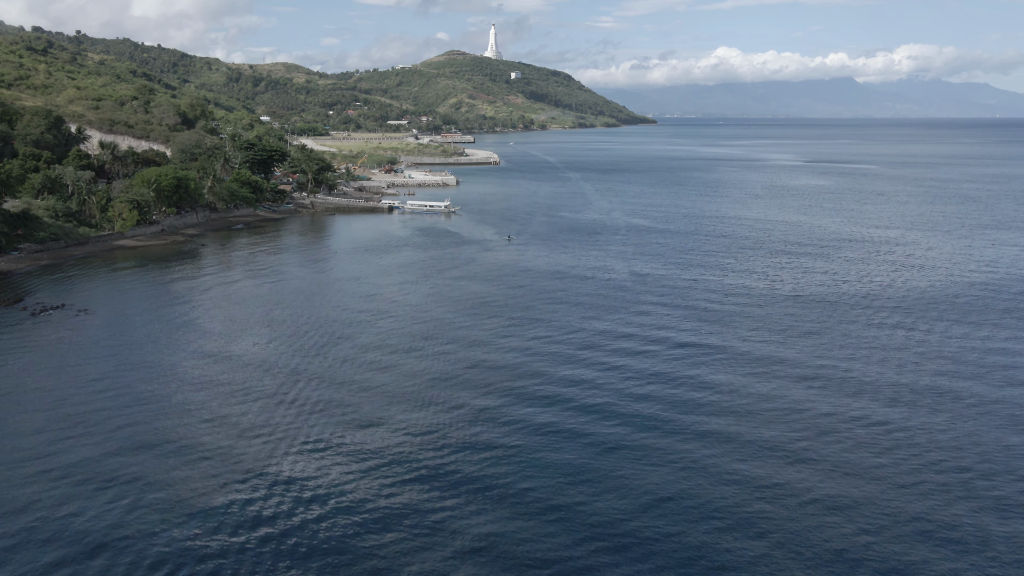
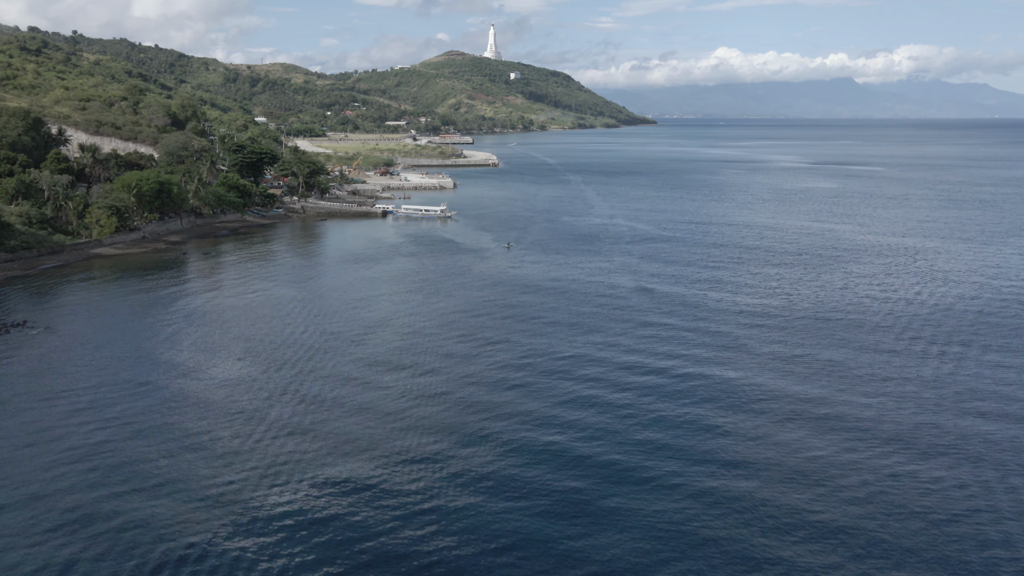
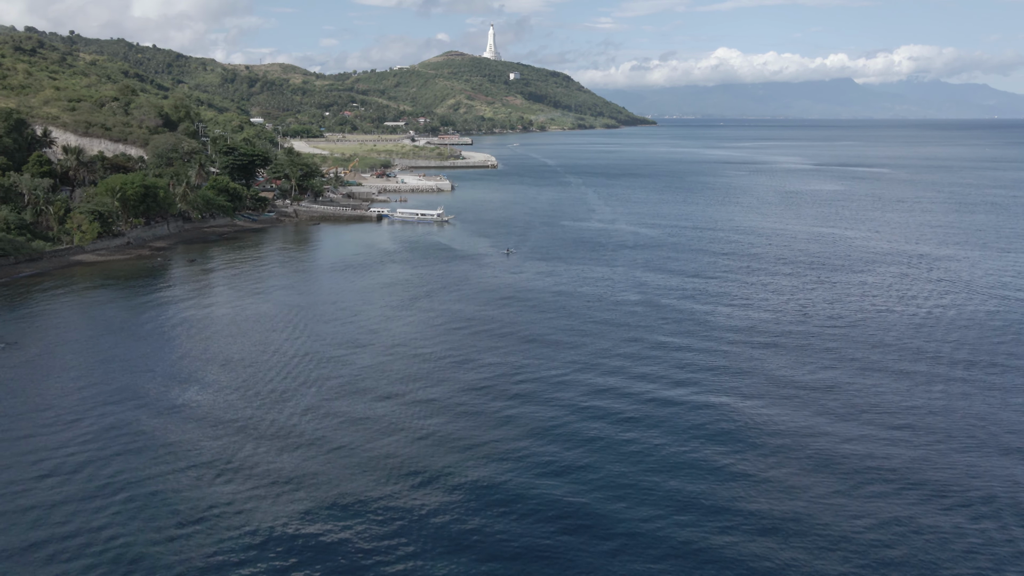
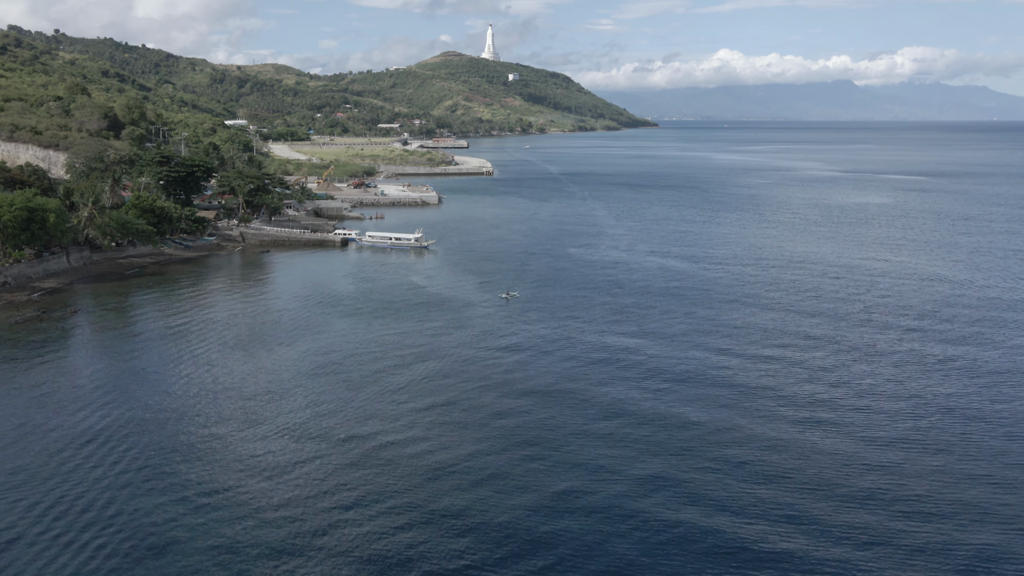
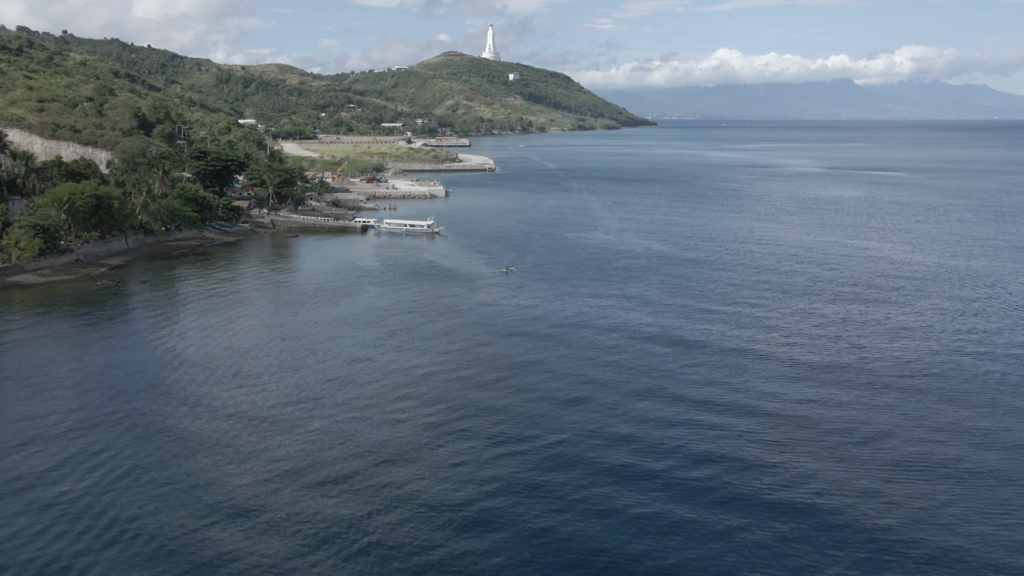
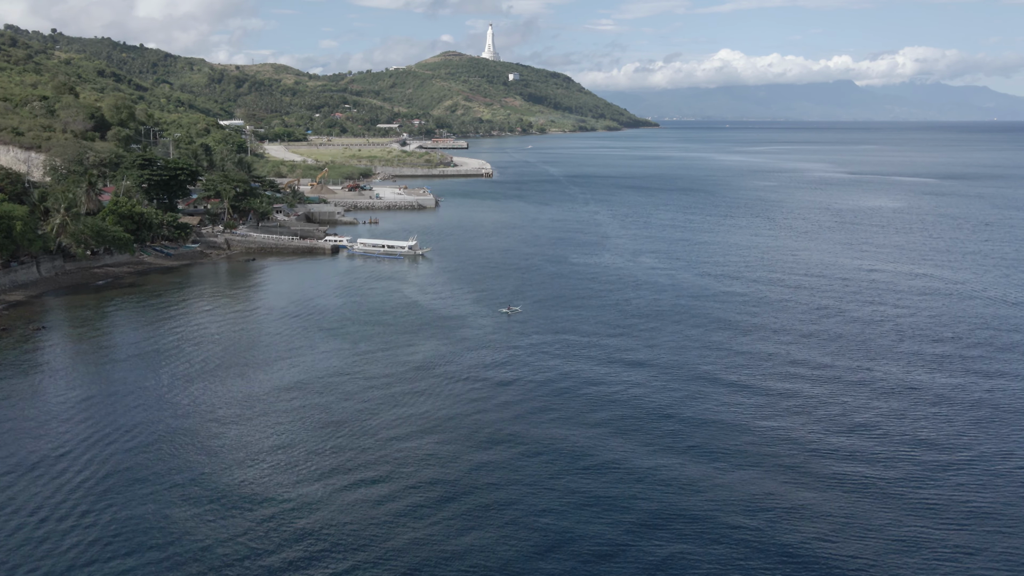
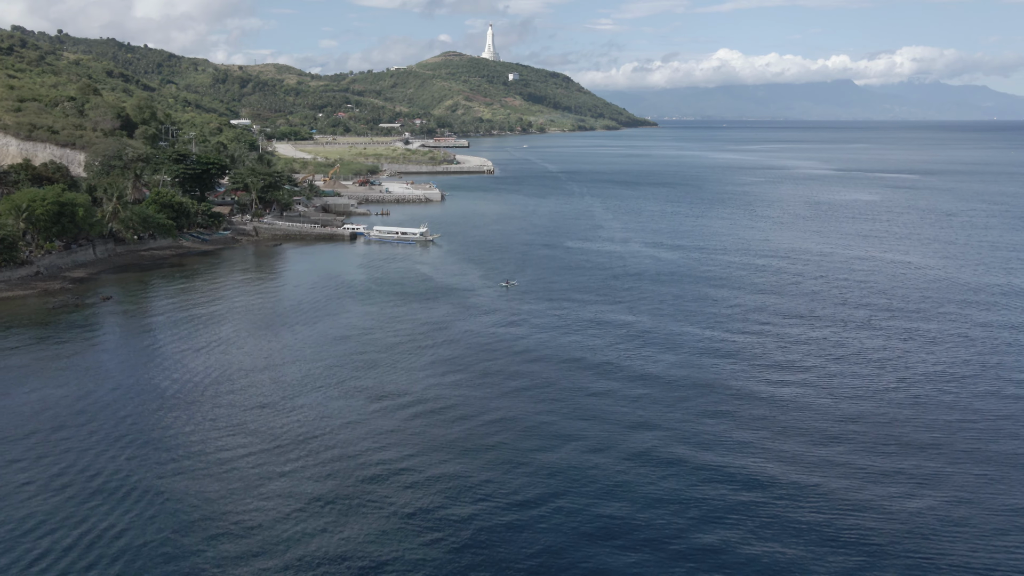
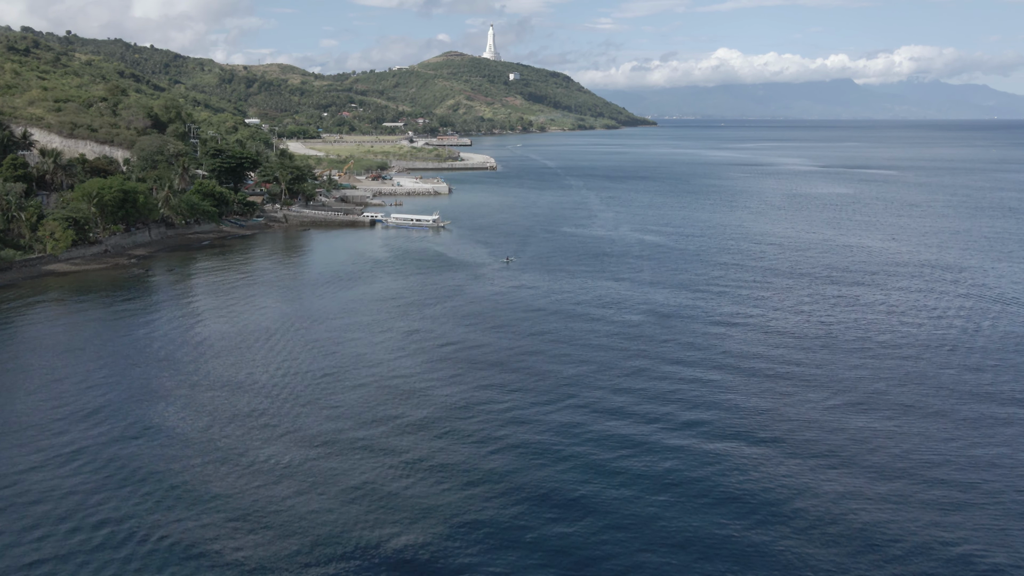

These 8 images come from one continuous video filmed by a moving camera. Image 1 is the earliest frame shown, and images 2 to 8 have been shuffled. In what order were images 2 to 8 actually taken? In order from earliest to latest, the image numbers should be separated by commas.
2, 3, 8, 5, 7, 4, 6
